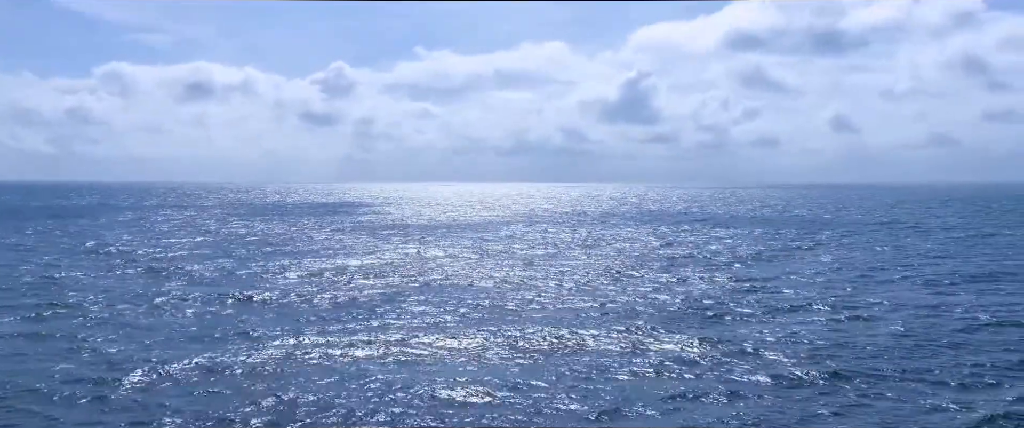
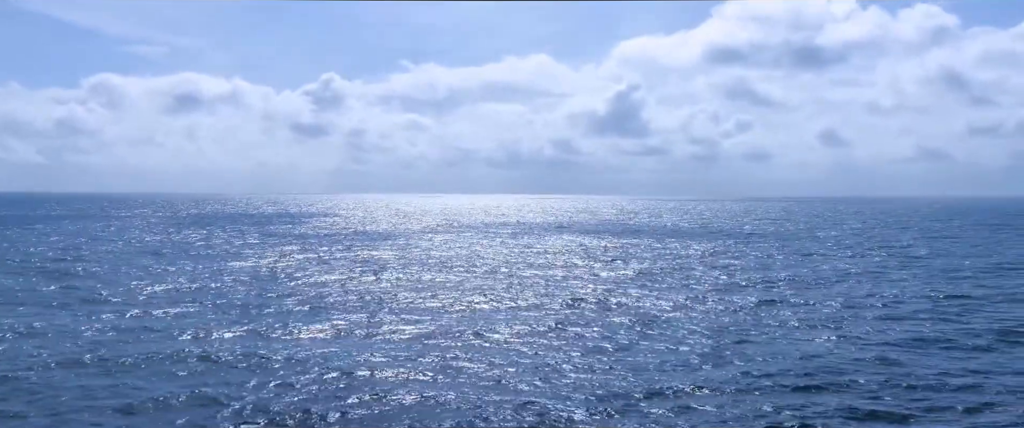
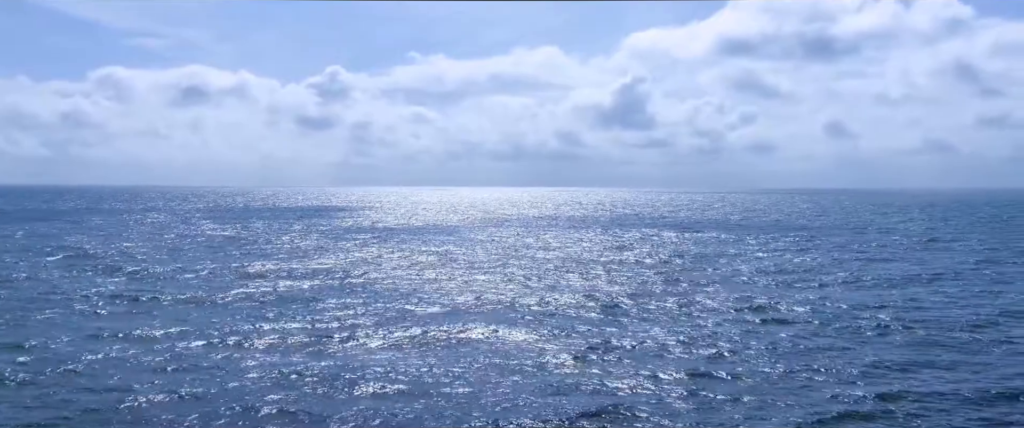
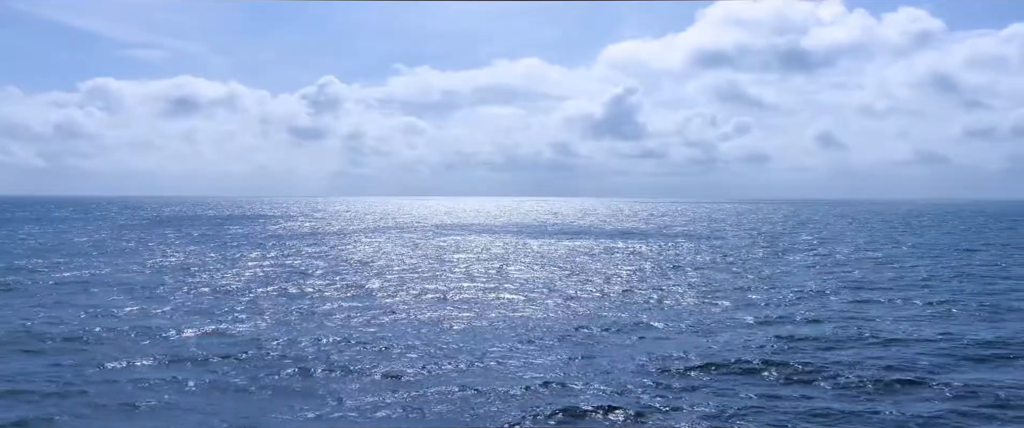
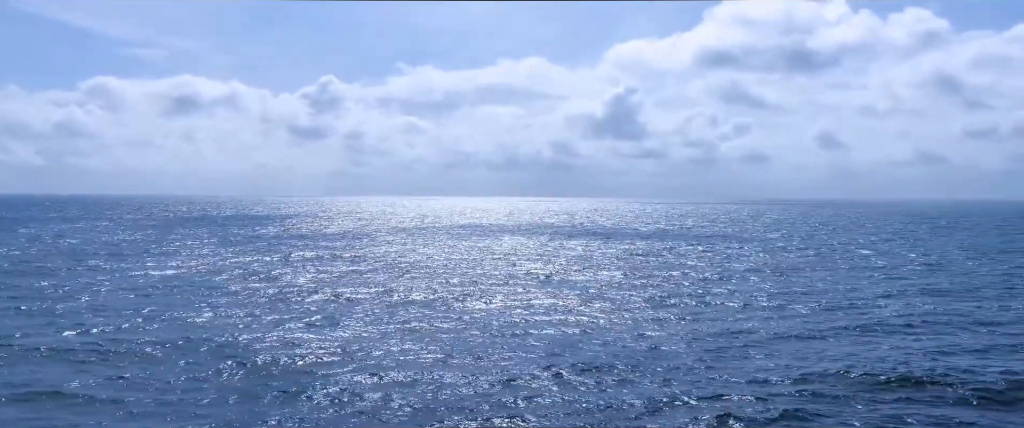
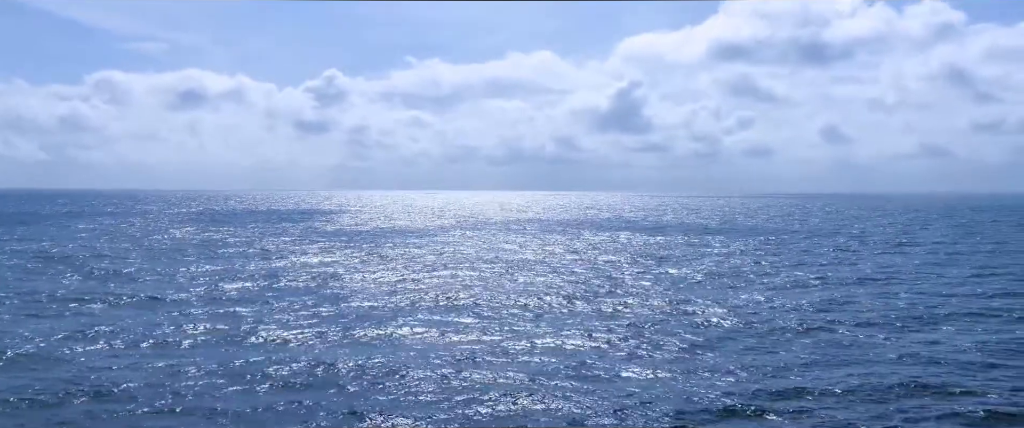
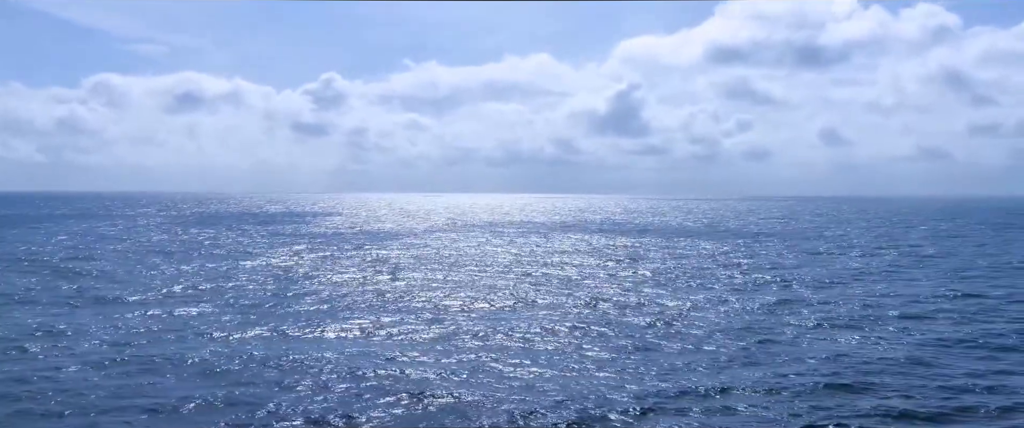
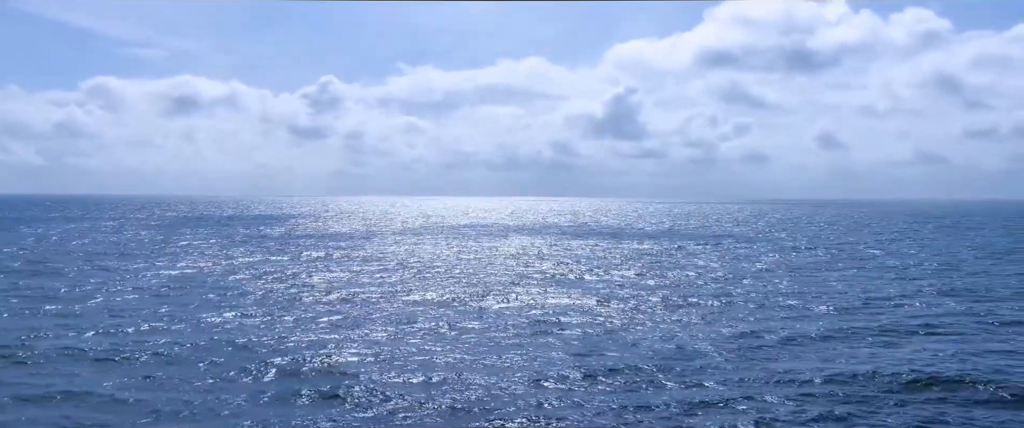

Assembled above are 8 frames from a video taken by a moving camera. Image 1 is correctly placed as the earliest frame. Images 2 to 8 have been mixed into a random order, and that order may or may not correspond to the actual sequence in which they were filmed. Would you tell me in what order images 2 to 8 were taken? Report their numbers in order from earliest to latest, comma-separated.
3, 6, 7, 2, 8, 5, 4
